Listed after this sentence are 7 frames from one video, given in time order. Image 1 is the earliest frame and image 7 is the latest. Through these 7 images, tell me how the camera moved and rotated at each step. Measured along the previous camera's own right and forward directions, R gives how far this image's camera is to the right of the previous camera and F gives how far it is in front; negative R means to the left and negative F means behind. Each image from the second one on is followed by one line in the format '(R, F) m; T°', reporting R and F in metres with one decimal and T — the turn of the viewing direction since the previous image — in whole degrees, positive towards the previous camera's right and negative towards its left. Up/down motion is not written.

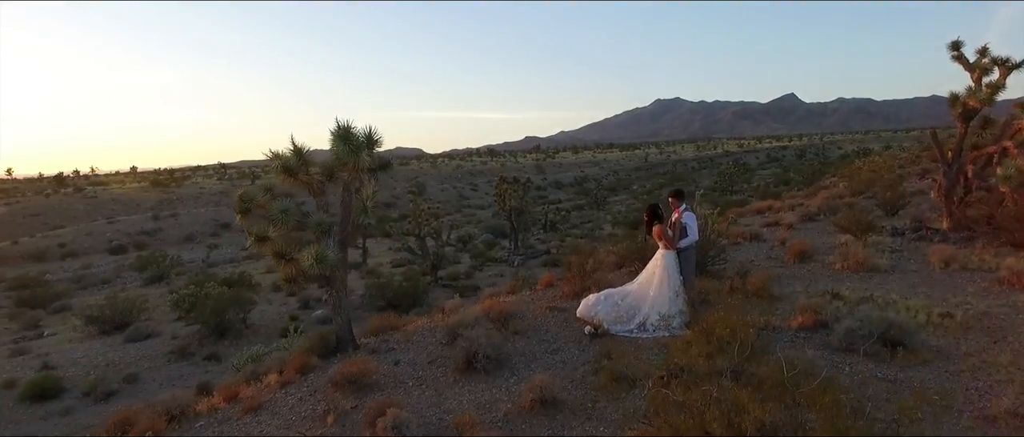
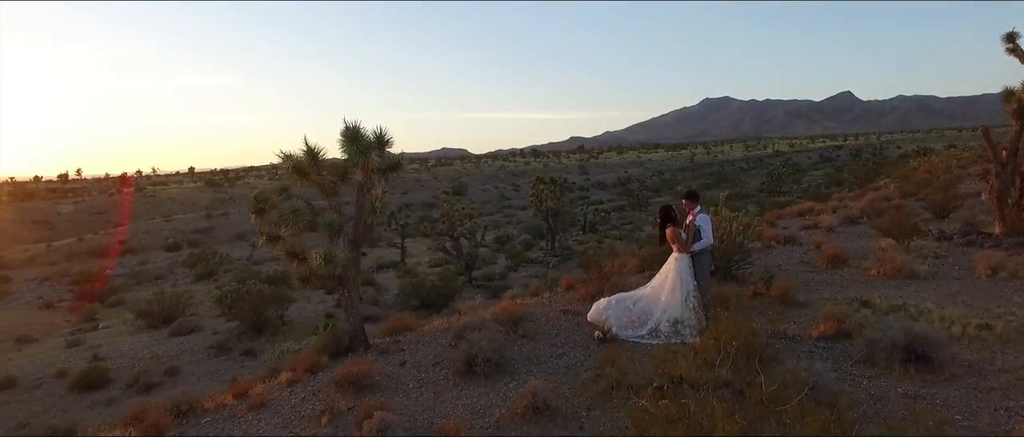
(+0.5, +0.2) m; -4°
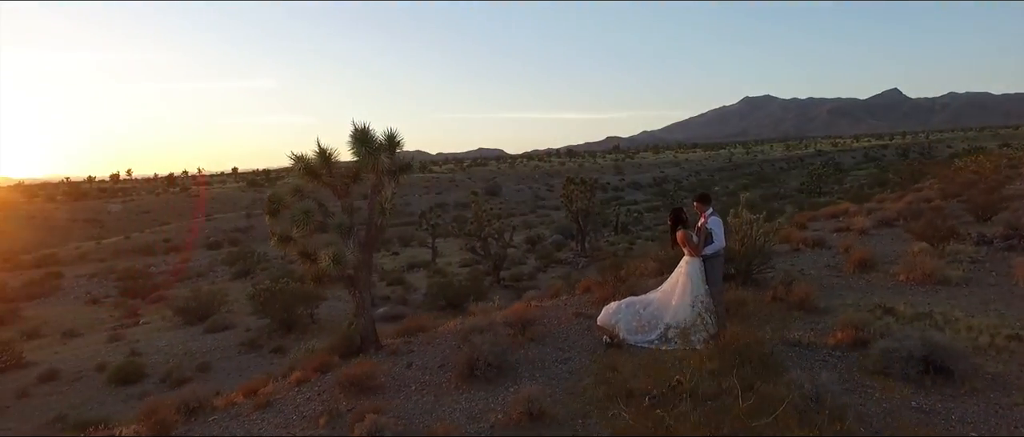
(+0.4, +0.1) m; -3°
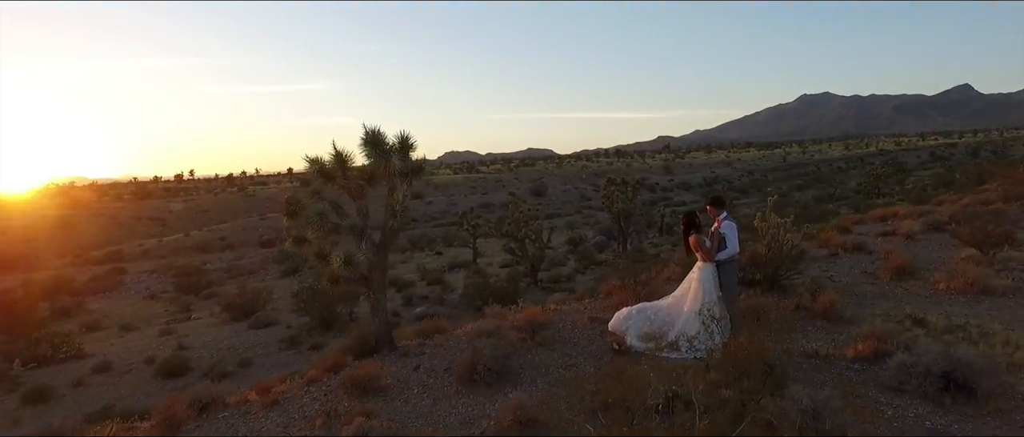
(+0.6, +0.1) m; -5°
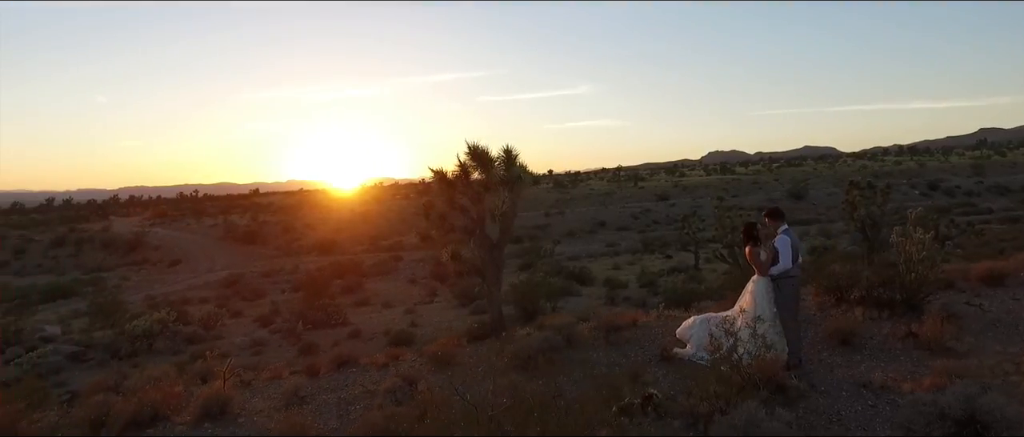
(+2.9, -0.4) m; -24°
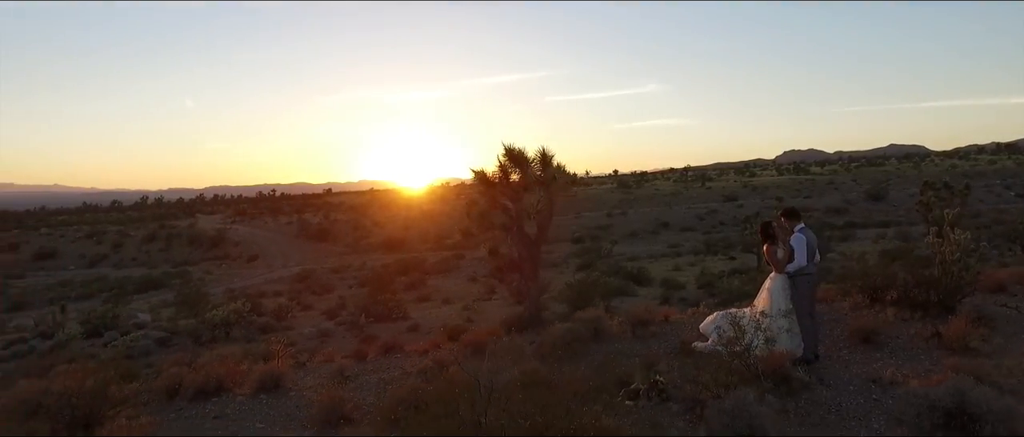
(+0.6, -0.6) m; -6°
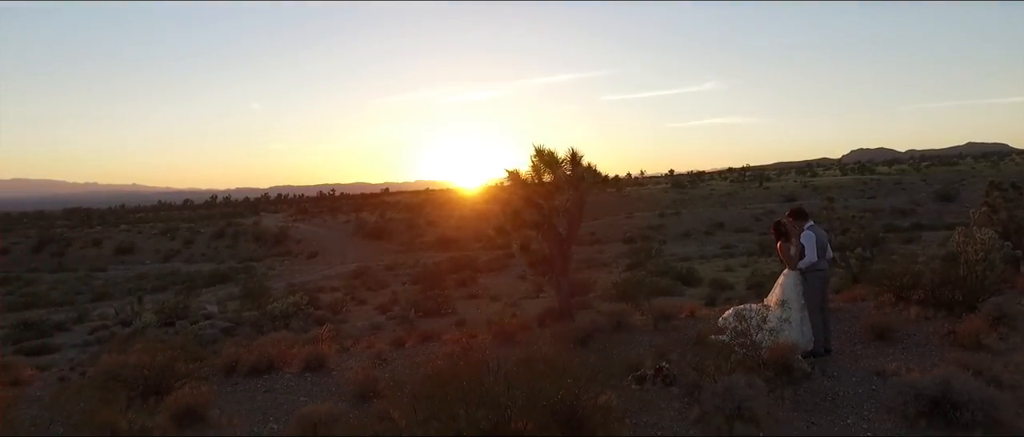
(+0.5, -0.6) m; -5°
